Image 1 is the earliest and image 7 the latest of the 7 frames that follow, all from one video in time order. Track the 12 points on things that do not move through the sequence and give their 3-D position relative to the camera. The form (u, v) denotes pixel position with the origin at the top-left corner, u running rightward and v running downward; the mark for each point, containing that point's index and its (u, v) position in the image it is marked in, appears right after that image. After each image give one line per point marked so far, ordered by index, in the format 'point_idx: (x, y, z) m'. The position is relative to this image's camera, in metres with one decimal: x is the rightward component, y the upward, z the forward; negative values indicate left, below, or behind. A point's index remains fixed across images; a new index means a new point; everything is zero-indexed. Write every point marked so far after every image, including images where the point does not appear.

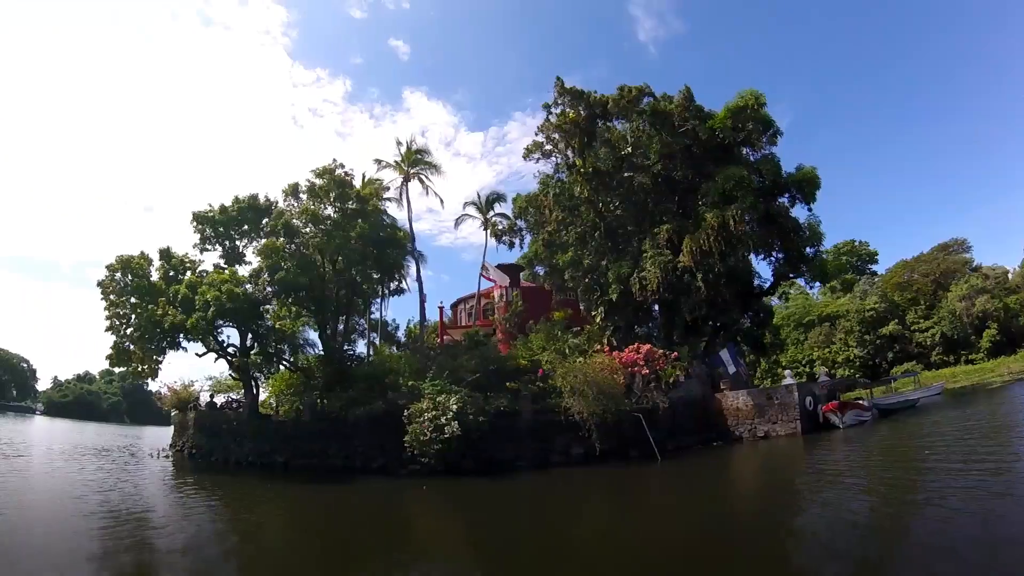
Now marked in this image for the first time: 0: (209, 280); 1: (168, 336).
0: (-9.0, +0.3, +17.7) m
1: (-10.6, -1.4, +18.3) m
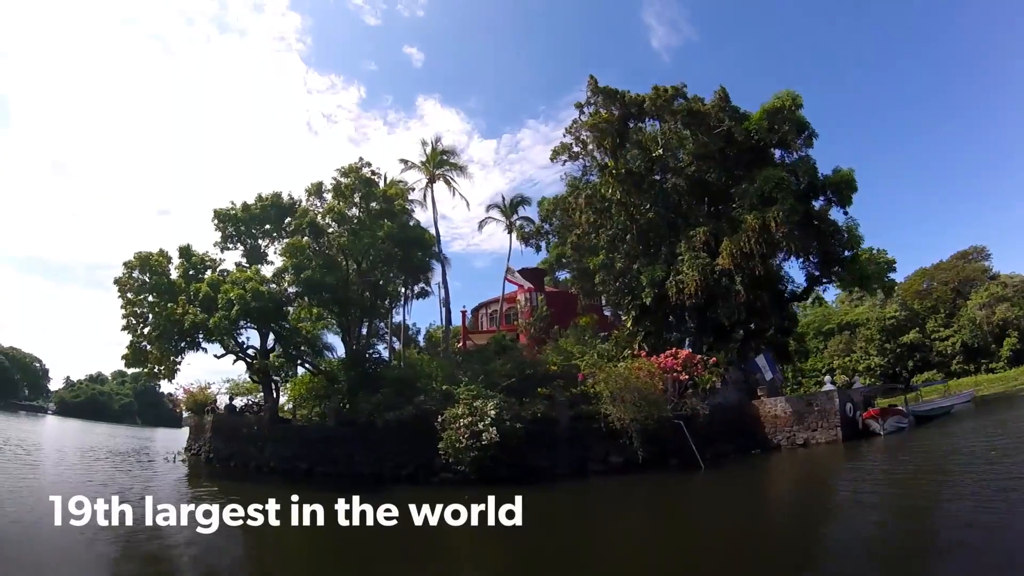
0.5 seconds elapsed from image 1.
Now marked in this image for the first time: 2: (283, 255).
0: (-7.9, +0.3, +16.9) m
1: (-9.6, -1.4, +17.5) m
2: (-6.8, +1.1, +18.4) m
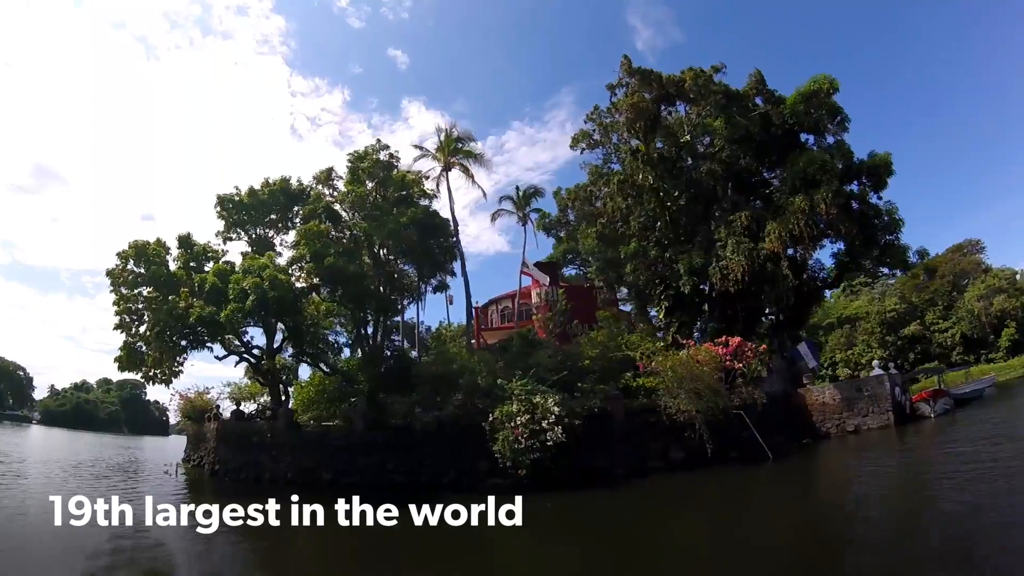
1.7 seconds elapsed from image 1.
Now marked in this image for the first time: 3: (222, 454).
0: (-6.8, +0.6, +15.0) m
1: (-8.4, -1.1, +15.5) m
2: (-5.7, +1.4, +16.5) m
3: (-9.3, -5.4, +19.0) m
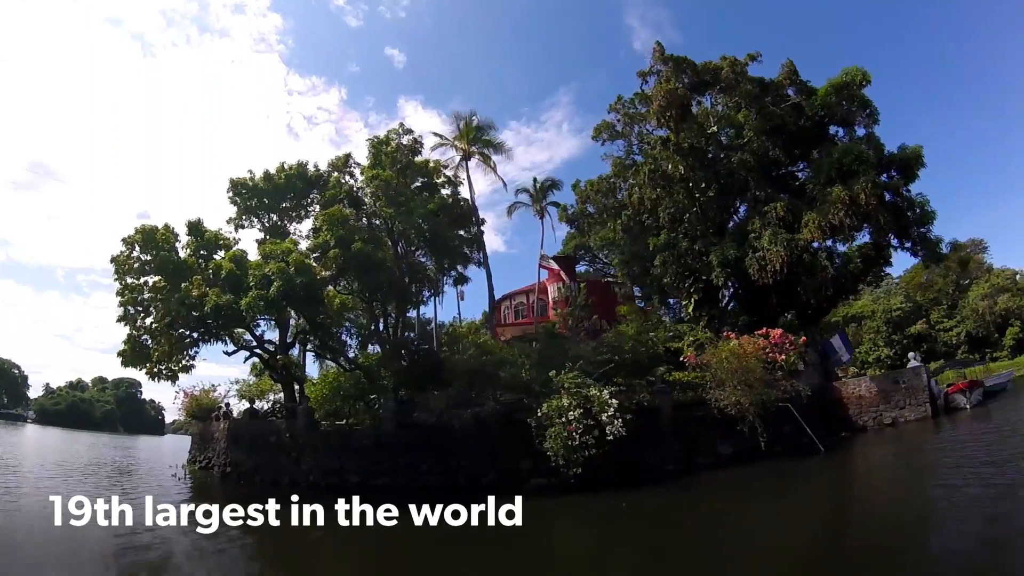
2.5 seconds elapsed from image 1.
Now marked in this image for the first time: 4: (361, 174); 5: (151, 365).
0: (-5.8, +0.9, +13.8) m
1: (-7.4, -0.9, +14.4) m
2: (-4.8, +1.7, +15.3) m
3: (-8.4, -5.1, +17.8) m
4: (-4.6, +3.5, +18.1) m
5: (-10.9, -2.3, +17.7) m
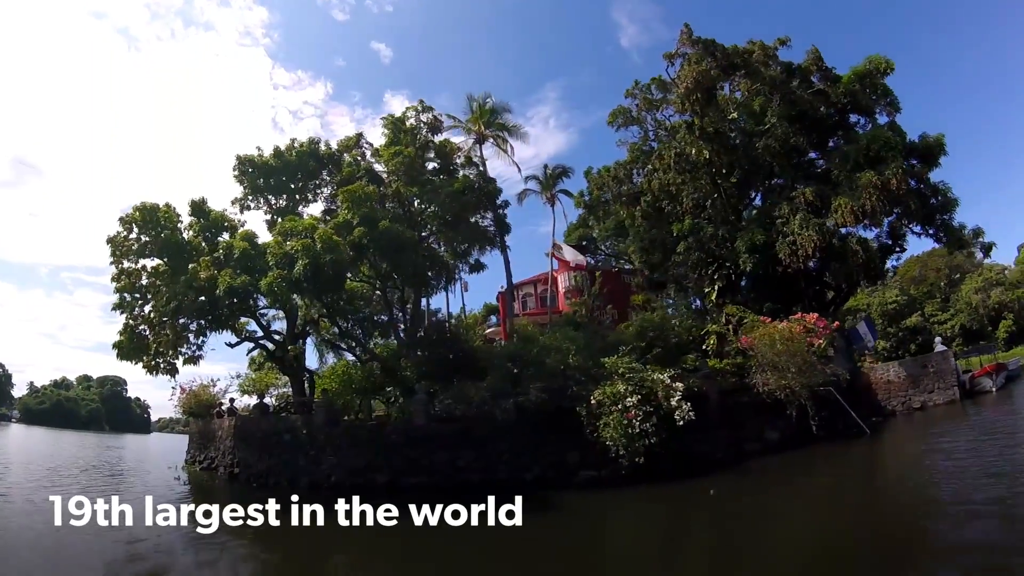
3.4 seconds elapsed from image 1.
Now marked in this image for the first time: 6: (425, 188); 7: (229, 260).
0: (-4.9, +1.3, +12.6) m
1: (-6.6, -0.5, +13.1) m
2: (-3.9, +2.1, +14.1) m
3: (-7.6, -4.7, +16.6) m
4: (-3.8, +3.9, +16.8) m
5: (-10.1, -1.9, +16.3) m
6: (-2.6, +2.7, +16.3) m
7: (-6.4, +0.6, +13.3) m
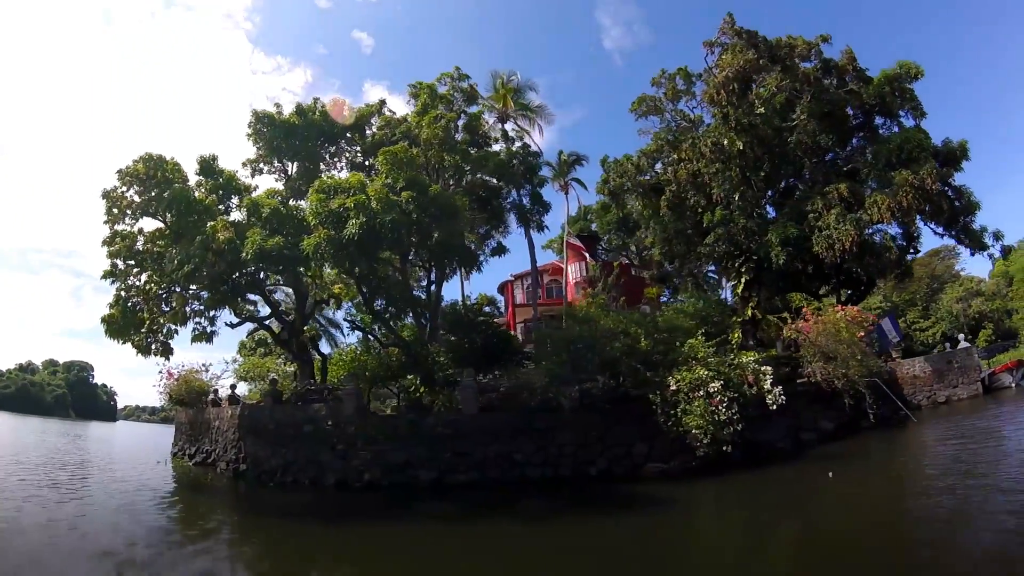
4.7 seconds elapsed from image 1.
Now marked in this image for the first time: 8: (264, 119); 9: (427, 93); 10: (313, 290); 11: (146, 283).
0: (-3.7, +1.8, +10.9) m
1: (-5.4, +0.1, +11.3) m
2: (-2.7, +2.6, +12.4) m
3: (-6.7, -4.0, +14.8) m
4: (-2.6, +4.4, +15.1) m
5: (-9.0, -1.2, +14.4) m
6: (-1.4, +3.2, +14.6) m
7: (-5.2, +1.2, +11.5) m
8: (-6.3, +4.3, +14.9) m
9: (-2.4, +5.3, +15.6) m
10: (-5.6, -0.1, +16.5) m
11: (-8.8, 0.0, +14.0) m
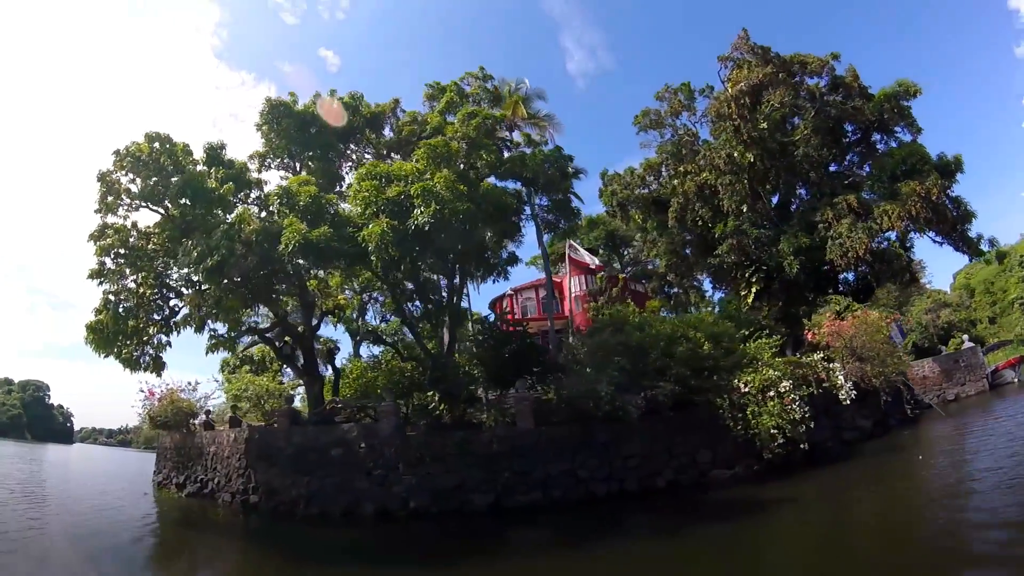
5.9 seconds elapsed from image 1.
0: (-2.7, +1.7, +9.6) m
1: (-4.4, 0.0, +9.9) m
2: (-1.8, +2.5, +11.2) m
3: (-5.8, -4.2, +13.2) m
4: (-1.9, +4.2, +13.9) m
5: (-8.2, -1.4, +12.8) m
6: (-0.6, +3.1, +13.5) m
7: (-4.2, +1.1, +10.1) m
8: (-5.5, +4.1, +13.5) m
9: (-1.6, +5.1, +14.4) m
10: (-4.8, -0.3, +15.1) m
11: (-7.9, -0.1, +12.5) m
